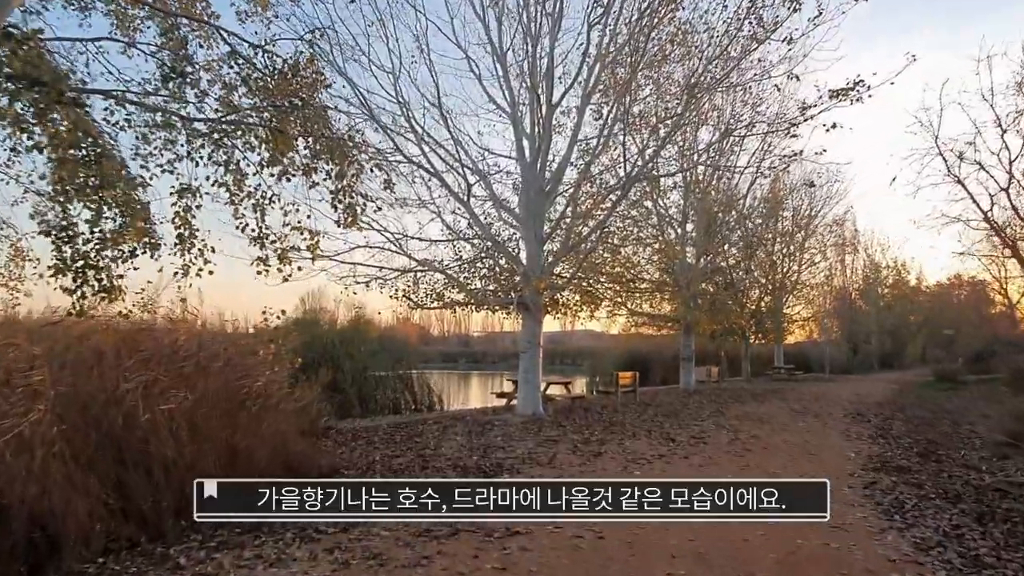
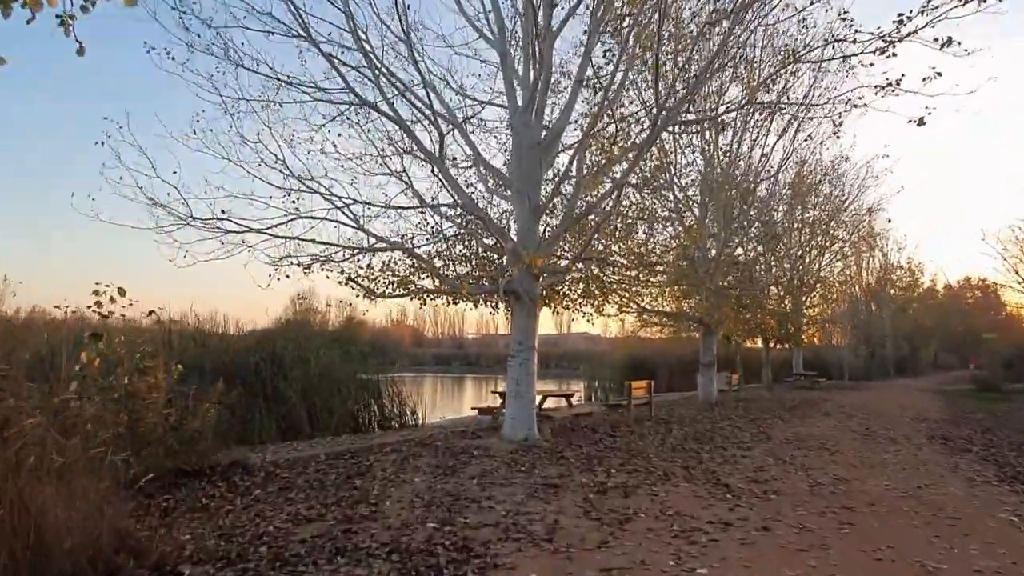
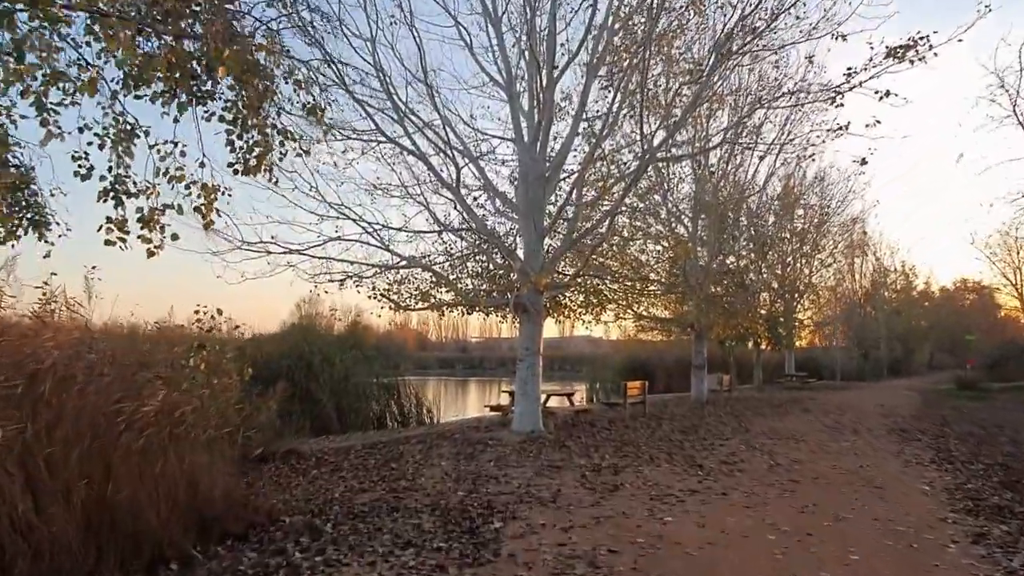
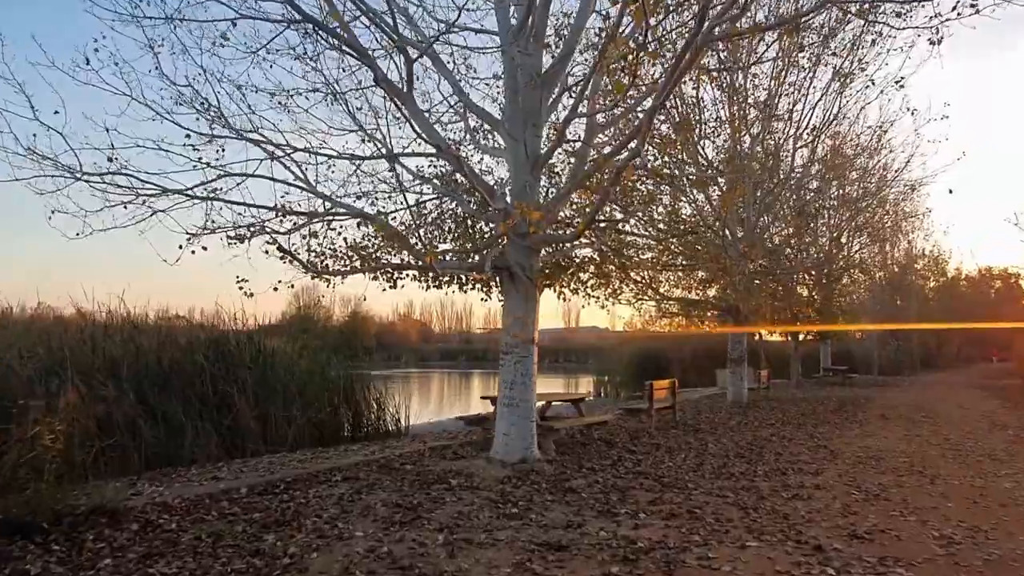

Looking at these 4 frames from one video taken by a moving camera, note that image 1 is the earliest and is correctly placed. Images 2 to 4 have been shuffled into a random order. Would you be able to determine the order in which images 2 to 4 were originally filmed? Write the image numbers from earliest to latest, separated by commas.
3, 2, 4
